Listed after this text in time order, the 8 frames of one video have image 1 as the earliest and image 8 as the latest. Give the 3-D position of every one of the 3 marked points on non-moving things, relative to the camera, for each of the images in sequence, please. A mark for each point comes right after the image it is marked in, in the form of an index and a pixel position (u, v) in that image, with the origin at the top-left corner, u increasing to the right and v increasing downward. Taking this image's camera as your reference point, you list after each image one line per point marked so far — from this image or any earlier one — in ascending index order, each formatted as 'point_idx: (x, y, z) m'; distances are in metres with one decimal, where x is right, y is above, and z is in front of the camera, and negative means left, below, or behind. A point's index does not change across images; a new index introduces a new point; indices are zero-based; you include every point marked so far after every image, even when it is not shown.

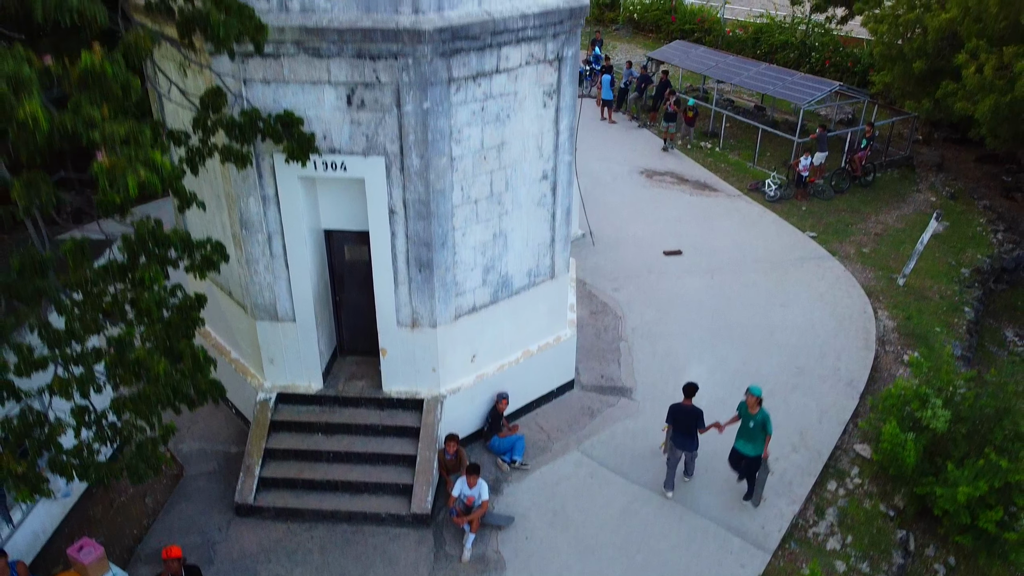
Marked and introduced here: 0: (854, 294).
0: (+6.5, -0.1, +15.0) m
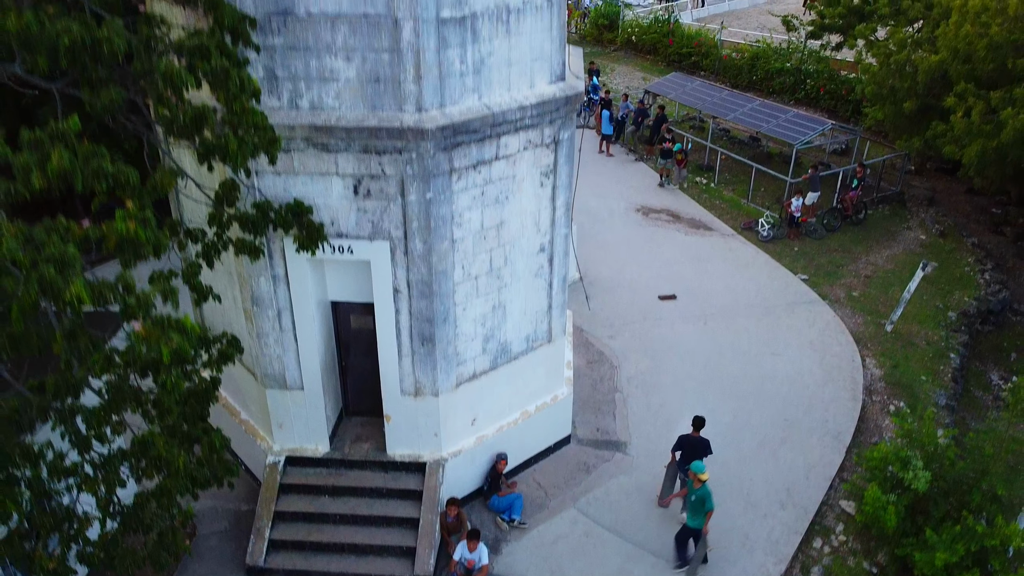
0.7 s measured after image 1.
0: (+6.5, -1.0, +15.4) m
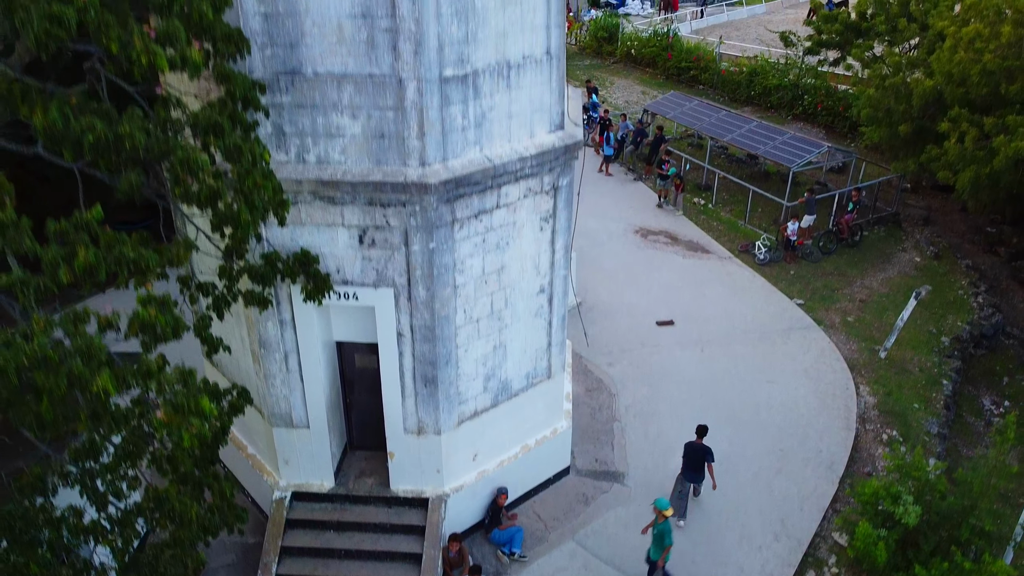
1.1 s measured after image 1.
0: (+6.5, -1.6, +15.7) m
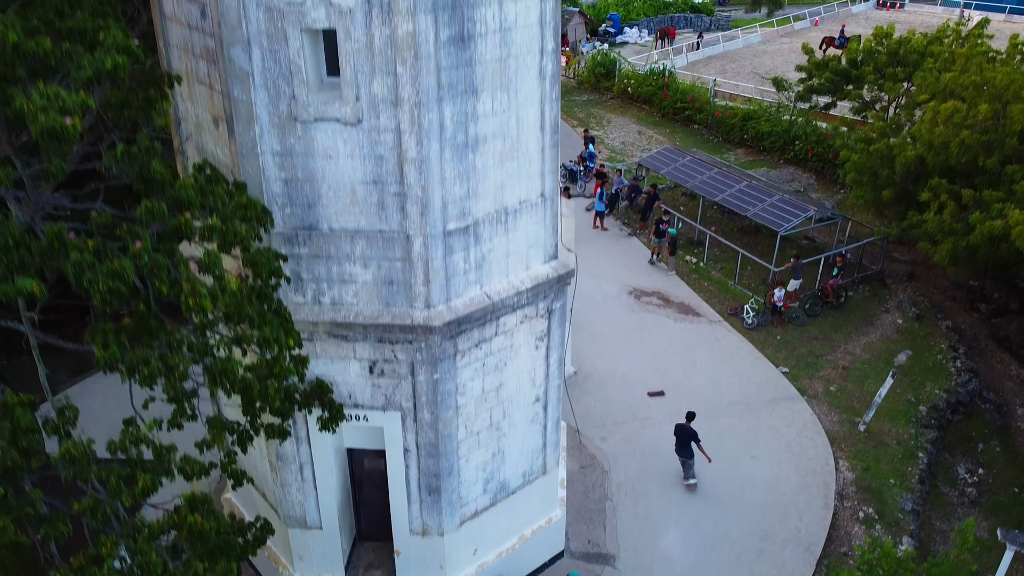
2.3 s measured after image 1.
0: (+6.5, -3.3, +16.6) m
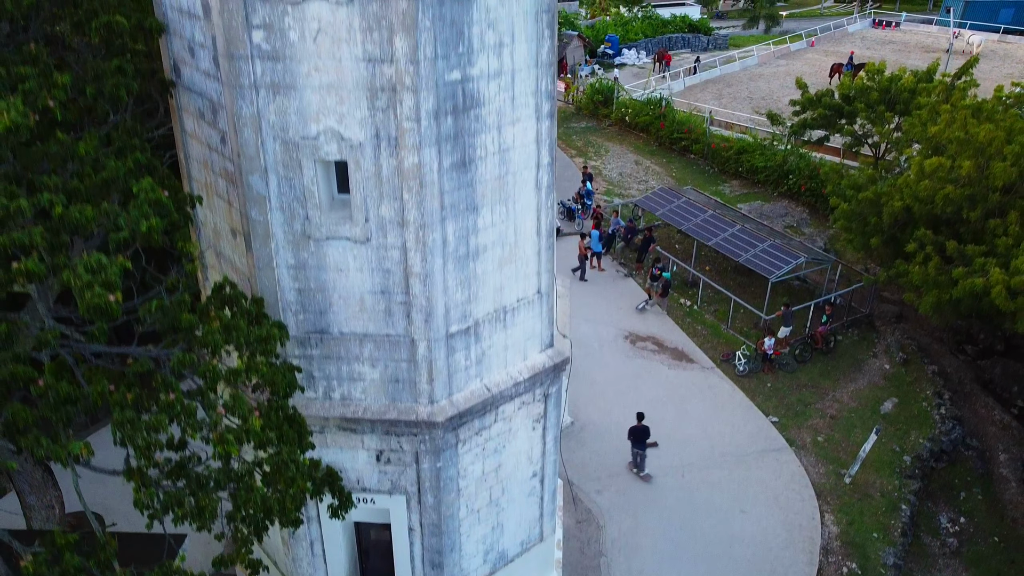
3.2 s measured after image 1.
0: (+6.4, -4.6, +17.3) m
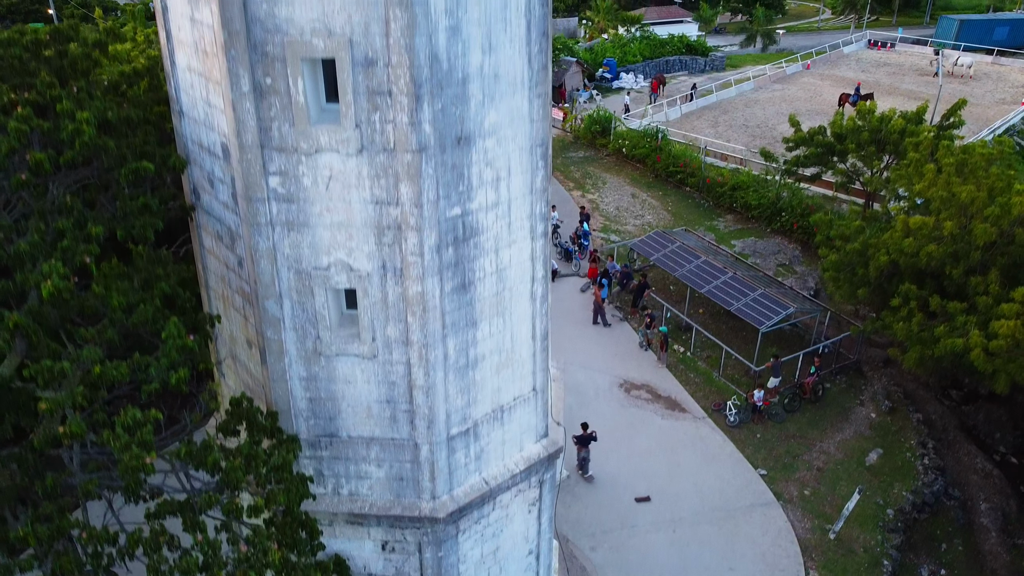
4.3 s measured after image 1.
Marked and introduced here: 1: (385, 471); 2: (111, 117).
0: (+6.4, -6.0, +18.0) m
1: (-1.8, -2.6, +11.2) m
2: (-5.1, +2.1, +10.0) m
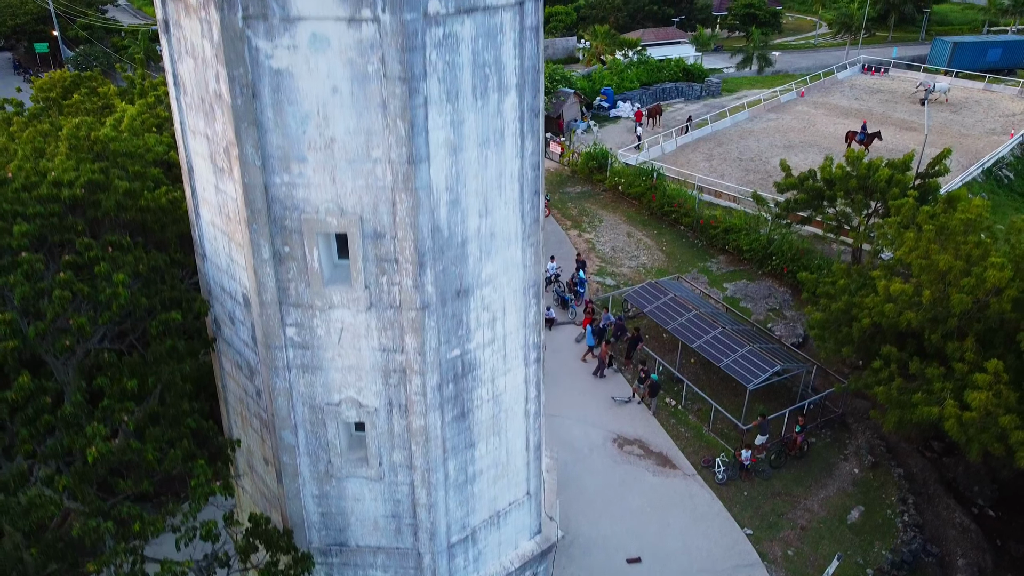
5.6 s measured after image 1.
0: (+6.3, -7.9, +19.0) m
1: (-1.9, -4.4, +12.1) m
2: (-5.2, +0.3, +11.0) m
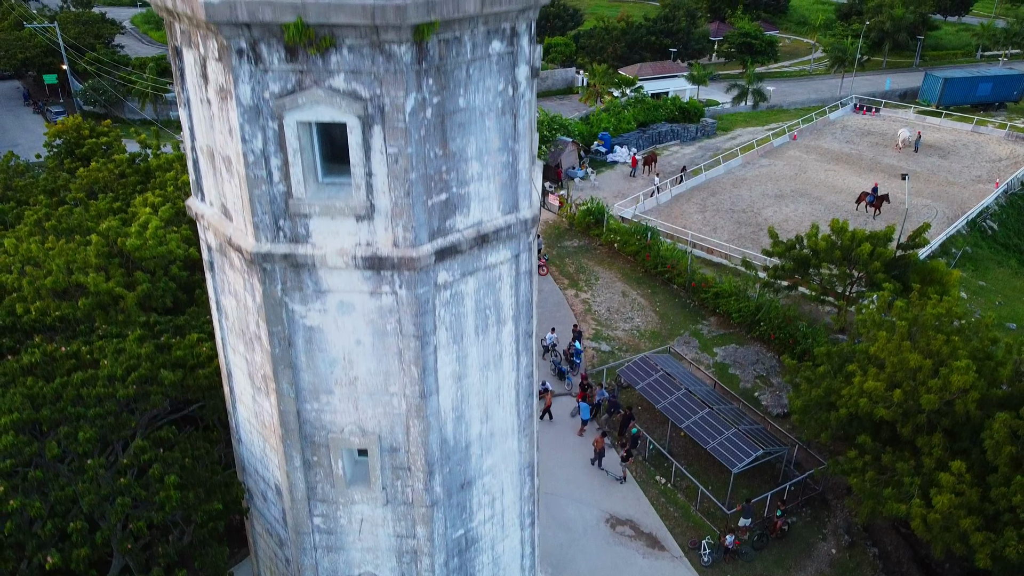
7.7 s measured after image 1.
0: (+6.3, -10.8, +20.5) m
1: (-1.9, -7.4, +13.7) m
2: (-5.2, -2.6, +12.6) m
